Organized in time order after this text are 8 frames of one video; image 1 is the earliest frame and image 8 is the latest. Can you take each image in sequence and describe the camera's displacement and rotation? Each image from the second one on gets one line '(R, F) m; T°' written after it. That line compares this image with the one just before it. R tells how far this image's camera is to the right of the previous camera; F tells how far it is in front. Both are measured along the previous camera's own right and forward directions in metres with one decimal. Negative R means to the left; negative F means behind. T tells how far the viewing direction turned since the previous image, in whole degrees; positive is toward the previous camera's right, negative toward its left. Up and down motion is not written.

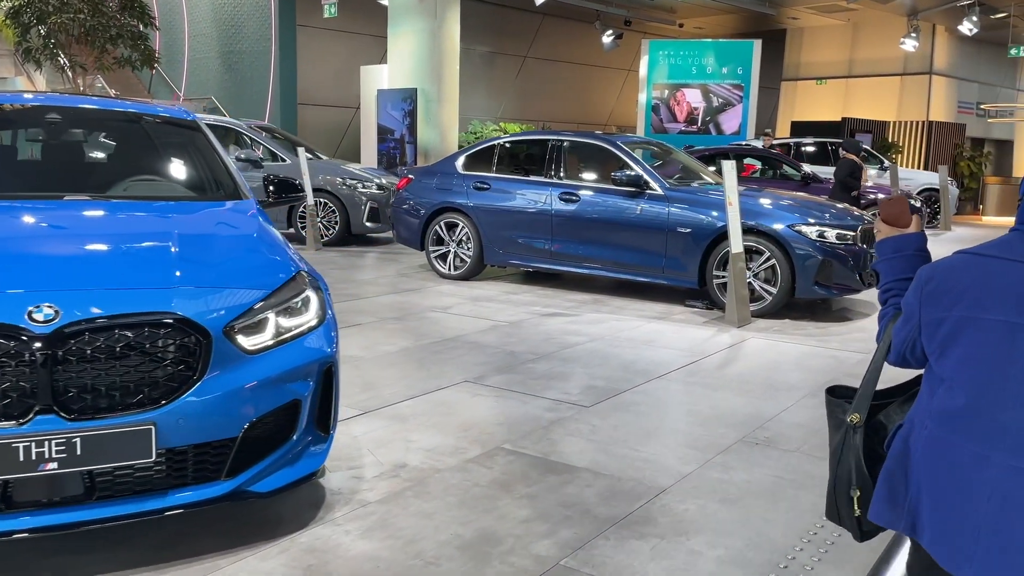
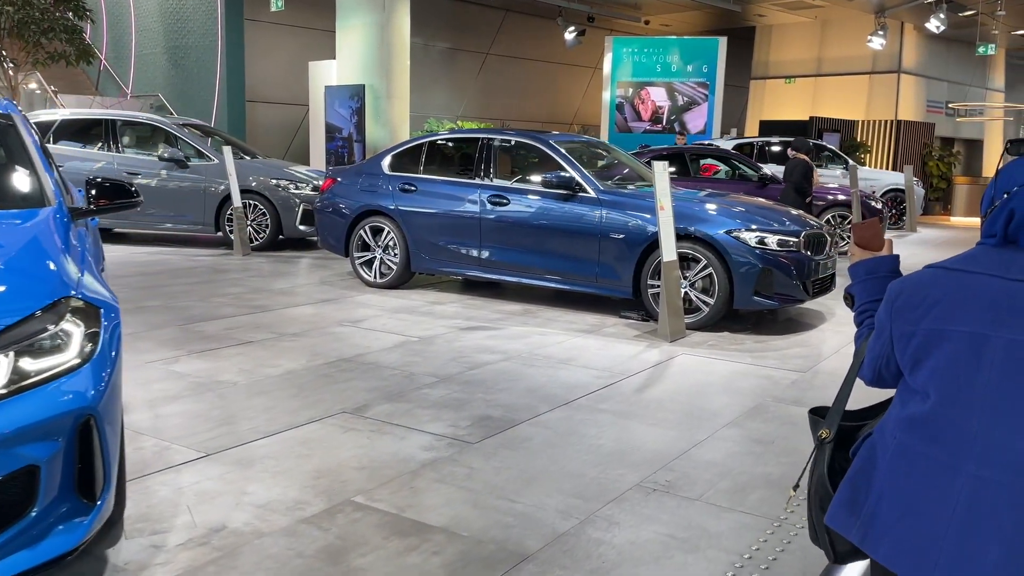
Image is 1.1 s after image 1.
(+0.5, +0.6) m; +1°
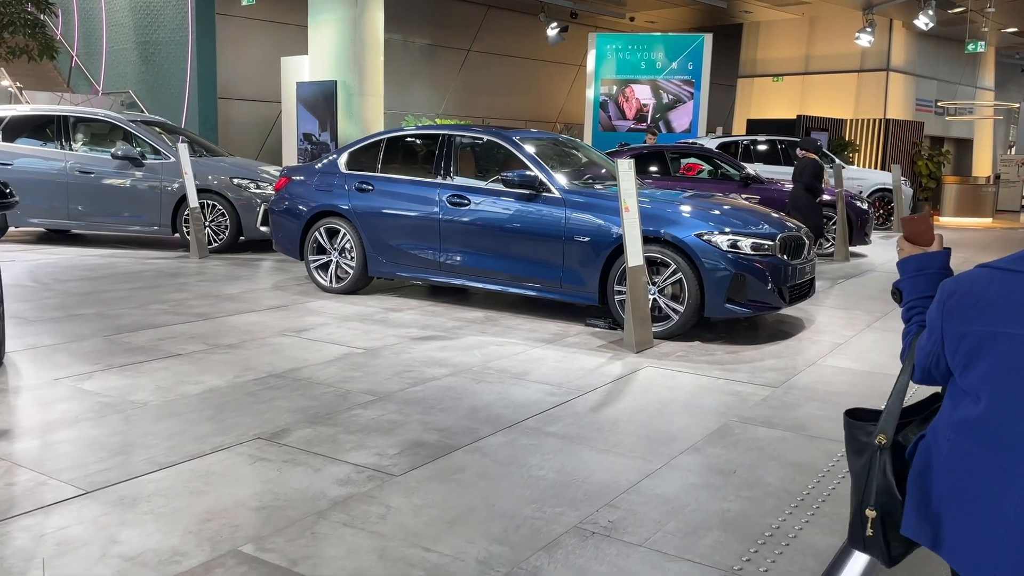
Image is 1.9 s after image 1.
(+0.3, +0.4) m; +1°
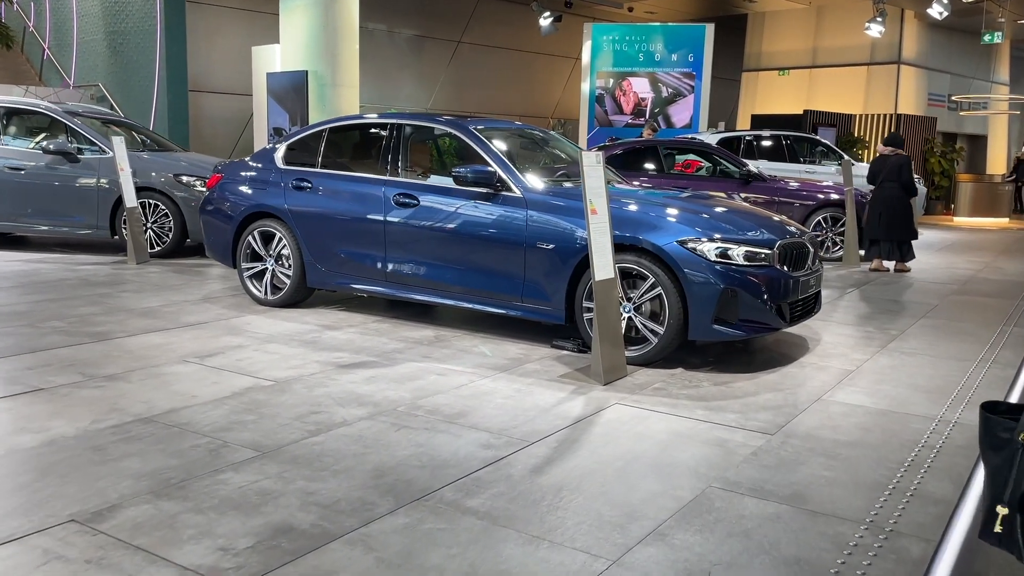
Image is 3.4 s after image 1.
(+0.4, +1.0) m; 0°
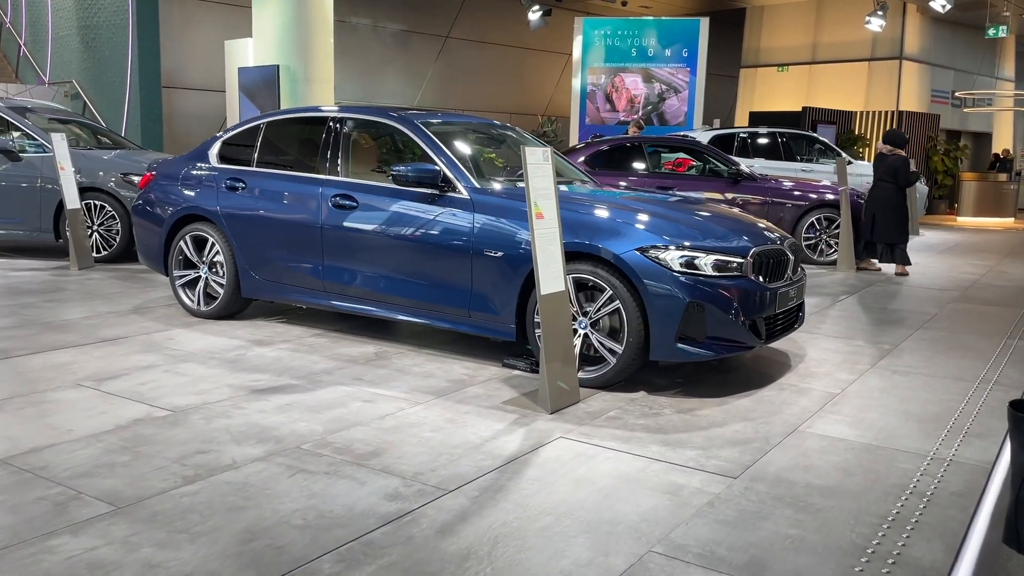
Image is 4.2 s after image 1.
(+0.4, +0.6) m; 0°
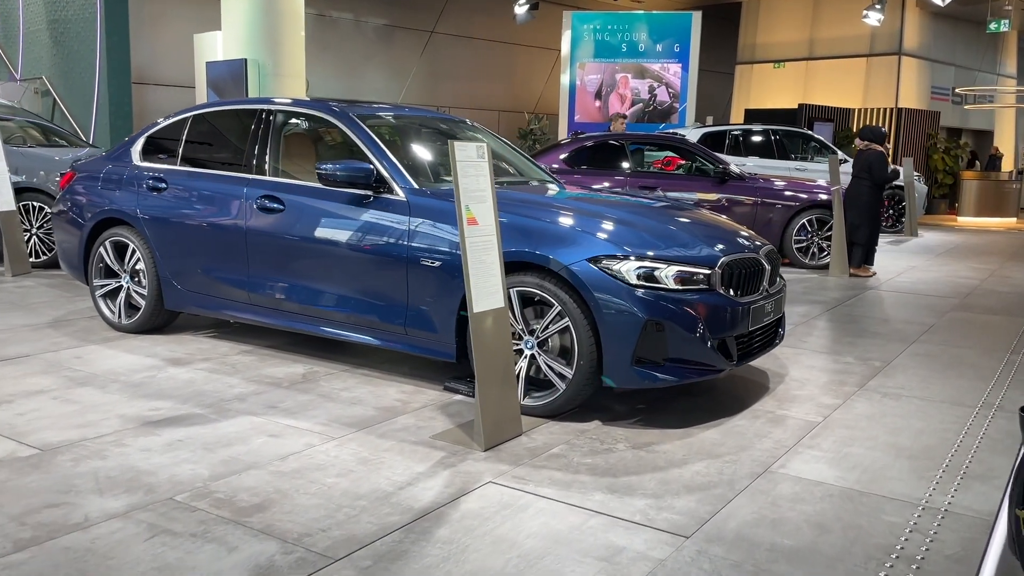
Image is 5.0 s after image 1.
(+0.3, +0.6) m; 0°
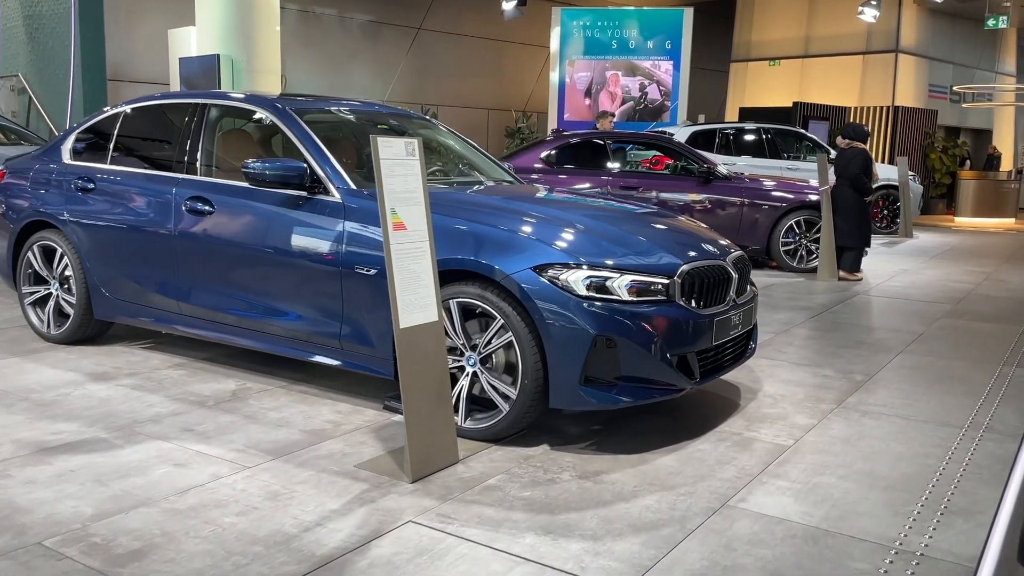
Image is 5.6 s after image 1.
(+0.3, +0.4) m; 0°
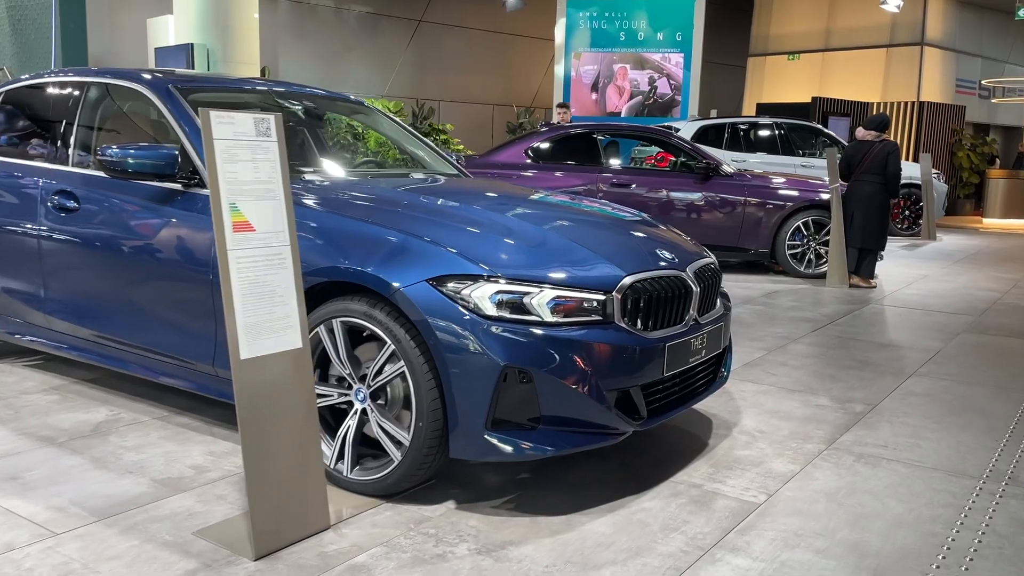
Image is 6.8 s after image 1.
(+0.4, +0.8) m; -2°
